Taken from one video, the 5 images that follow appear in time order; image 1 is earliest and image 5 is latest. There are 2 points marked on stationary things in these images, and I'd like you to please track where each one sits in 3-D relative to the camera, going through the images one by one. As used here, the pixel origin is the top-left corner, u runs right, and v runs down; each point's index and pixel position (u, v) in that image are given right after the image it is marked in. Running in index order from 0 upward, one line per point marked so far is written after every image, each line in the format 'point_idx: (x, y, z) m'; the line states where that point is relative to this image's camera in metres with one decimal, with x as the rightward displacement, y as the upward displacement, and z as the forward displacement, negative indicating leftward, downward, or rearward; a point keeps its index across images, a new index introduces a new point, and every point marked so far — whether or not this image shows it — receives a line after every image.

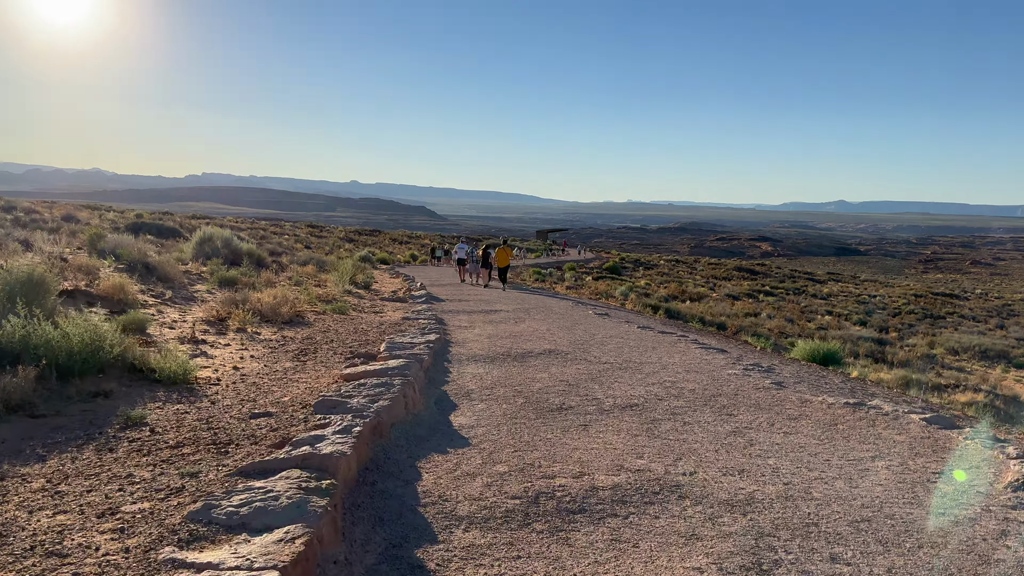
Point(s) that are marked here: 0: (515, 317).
0: (0.0, -0.5, +13.6) m
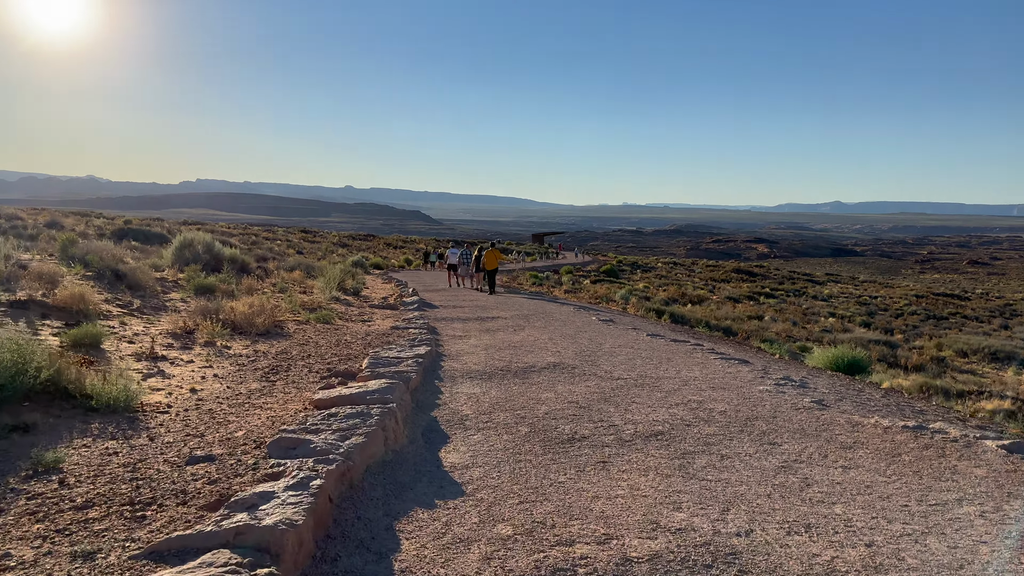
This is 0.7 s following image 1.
0: (0.0, -0.6, +12.6) m
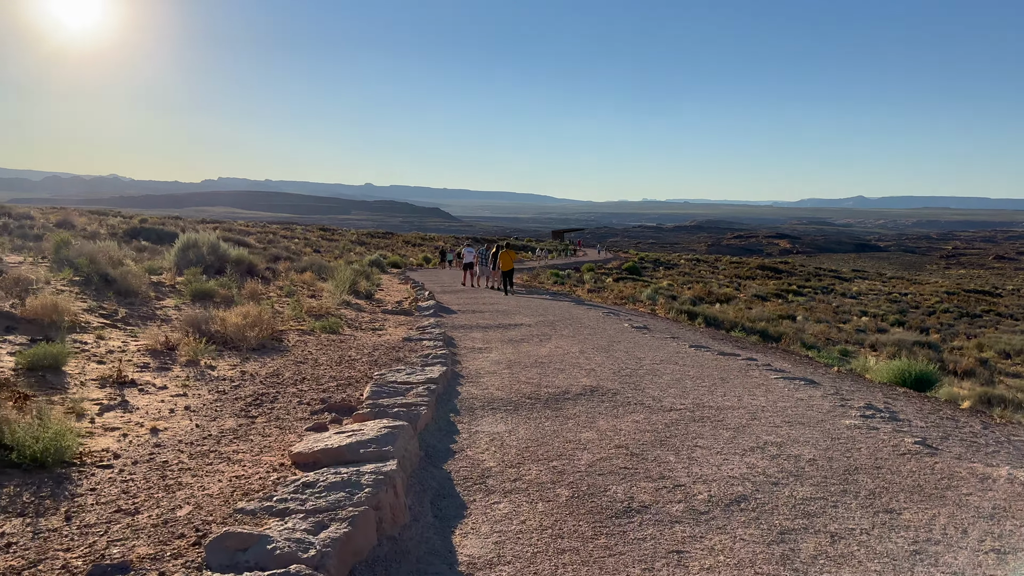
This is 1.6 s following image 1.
0: (+0.4, -0.7, +11.4) m
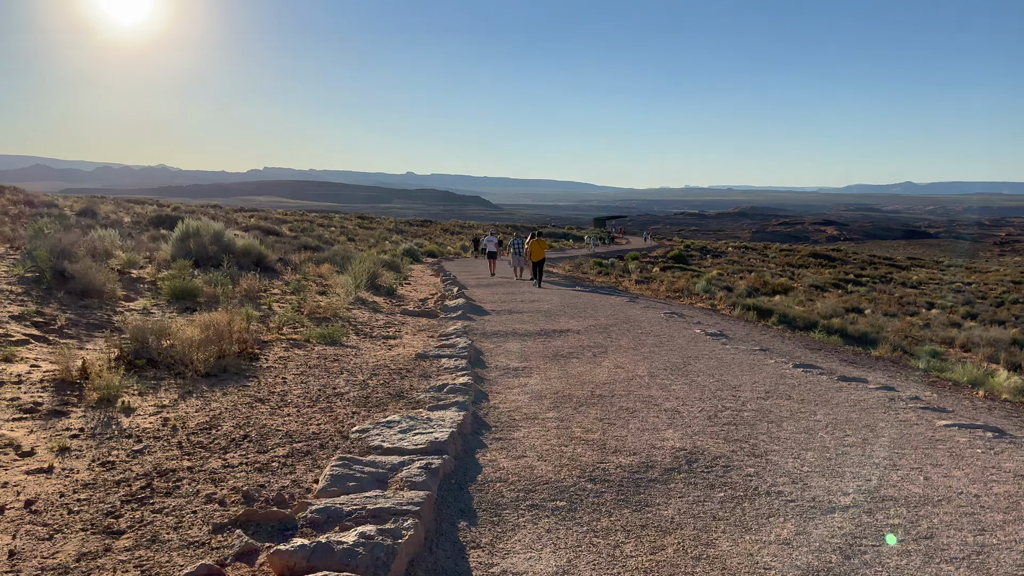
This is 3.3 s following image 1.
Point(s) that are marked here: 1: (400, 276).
0: (+0.9, -0.7, +9.0) m
1: (-2.7, +0.3, +19.4) m
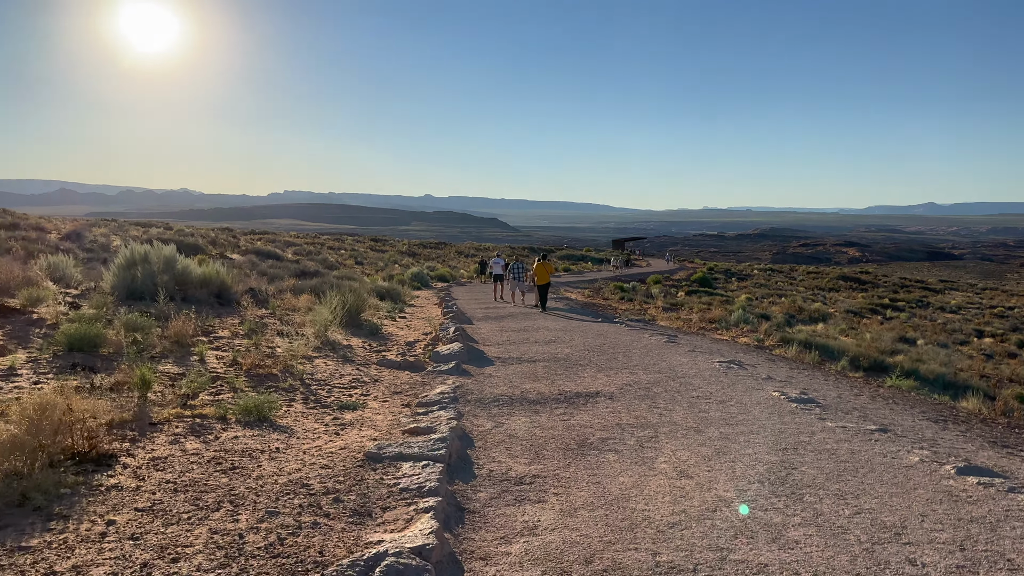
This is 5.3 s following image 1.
0: (+1.0, -1.1, +6.2) m
1: (-2.4, -0.4, +16.7) m
